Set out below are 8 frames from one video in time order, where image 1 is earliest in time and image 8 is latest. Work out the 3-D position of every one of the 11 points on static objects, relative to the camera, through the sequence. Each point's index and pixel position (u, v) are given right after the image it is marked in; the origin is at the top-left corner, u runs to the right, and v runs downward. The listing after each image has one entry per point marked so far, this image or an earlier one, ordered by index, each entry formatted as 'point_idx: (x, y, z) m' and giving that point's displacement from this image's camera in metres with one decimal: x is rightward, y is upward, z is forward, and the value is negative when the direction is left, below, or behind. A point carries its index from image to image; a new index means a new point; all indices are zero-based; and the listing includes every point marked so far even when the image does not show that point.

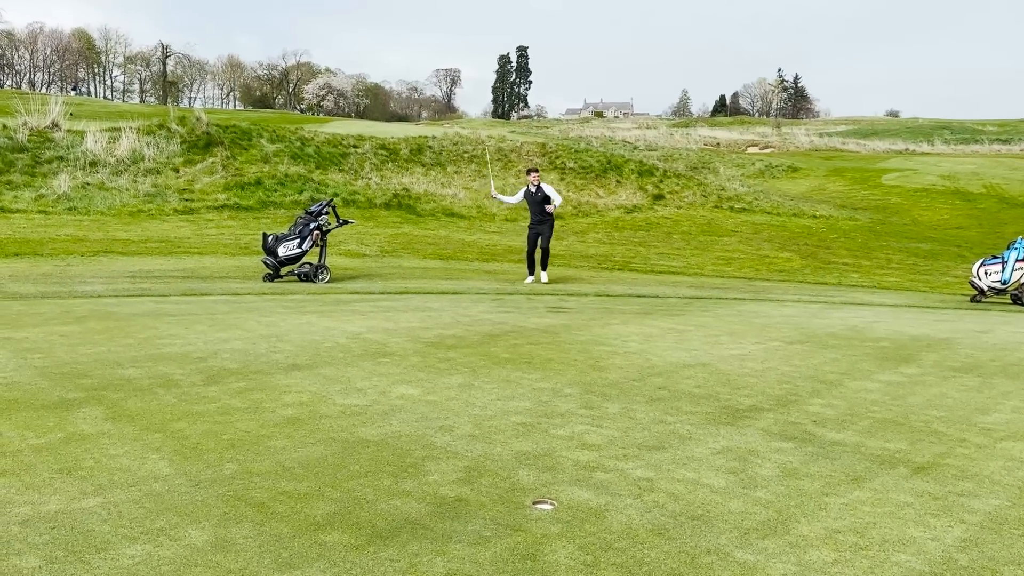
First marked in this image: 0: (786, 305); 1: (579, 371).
0: (+3.6, -0.2, +10.9) m
1: (+0.5, -0.6, +6.5) m
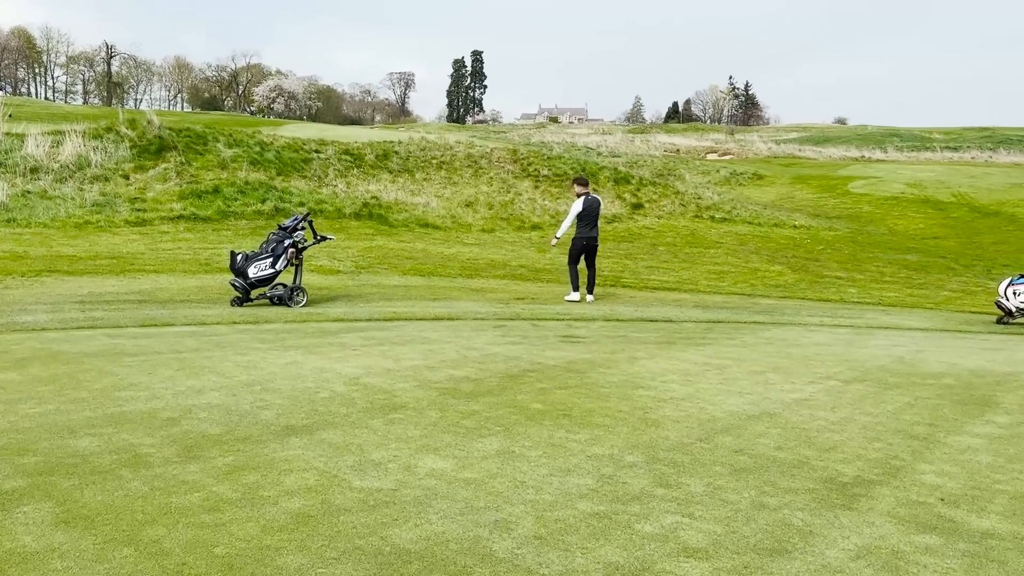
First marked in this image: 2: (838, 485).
0: (+3.6, -0.5, +10.0) m
1: (+0.8, -0.9, +5.4) m
2: (+1.8, -1.1, +4.5) m
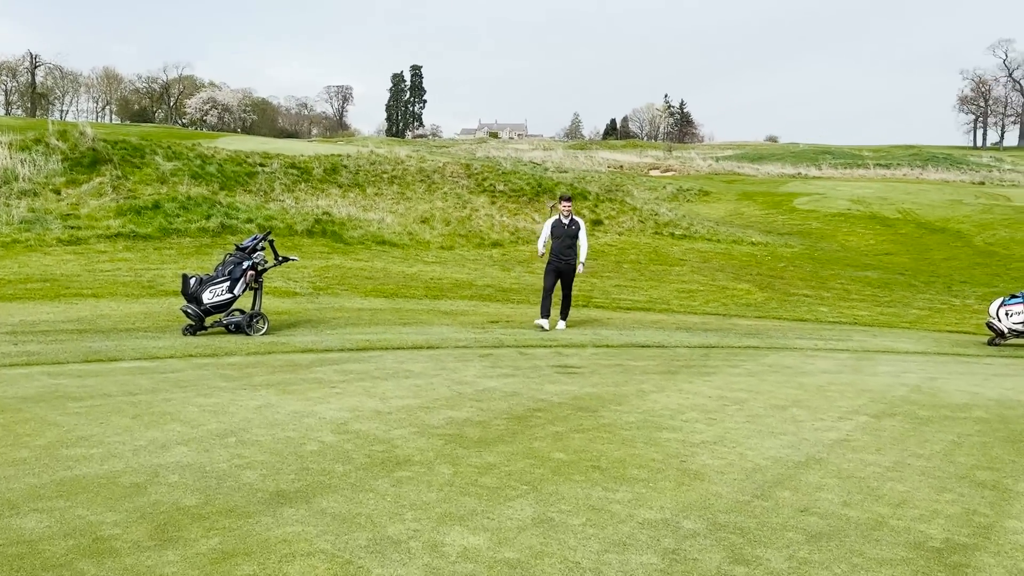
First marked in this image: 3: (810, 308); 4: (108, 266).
0: (+3.4, -0.8, +9.5) m
1: (+0.9, -1.1, +4.8) m
2: (+2.0, -1.2, +3.9) m
3: (+5.8, -0.4, +16.3) m
4: (-7.1, +0.4, +14.6) m
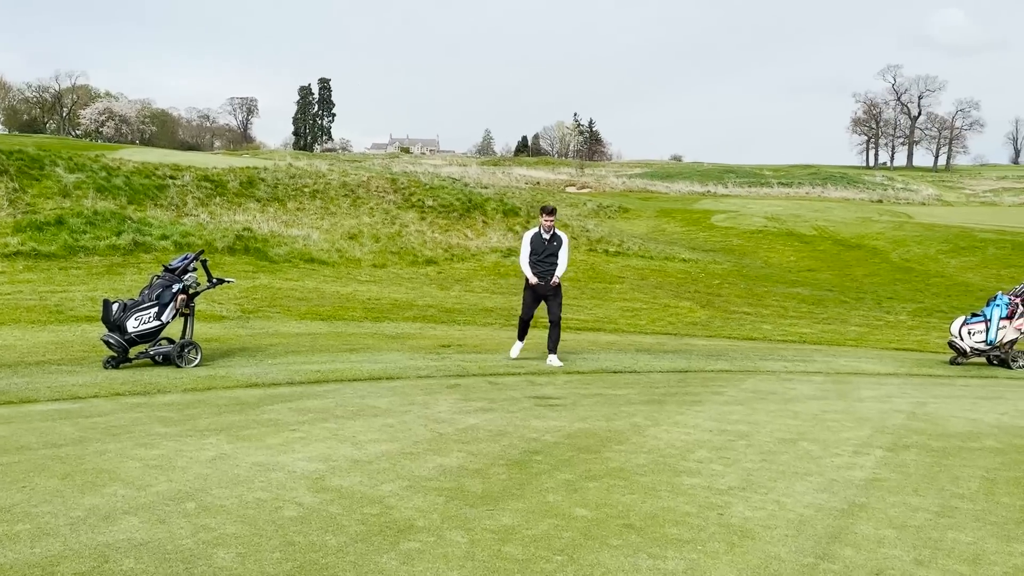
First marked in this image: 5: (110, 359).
0: (+3.0, -1.0, +9.2) m
1: (+1.1, -1.3, +4.1) m
2: (+2.2, -1.4, +3.4) m
3: (+4.7, -0.7, +16.2) m
4: (-7.9, 0.0, +13.1) m
5: (-4.2, -0.7, +8.6) m
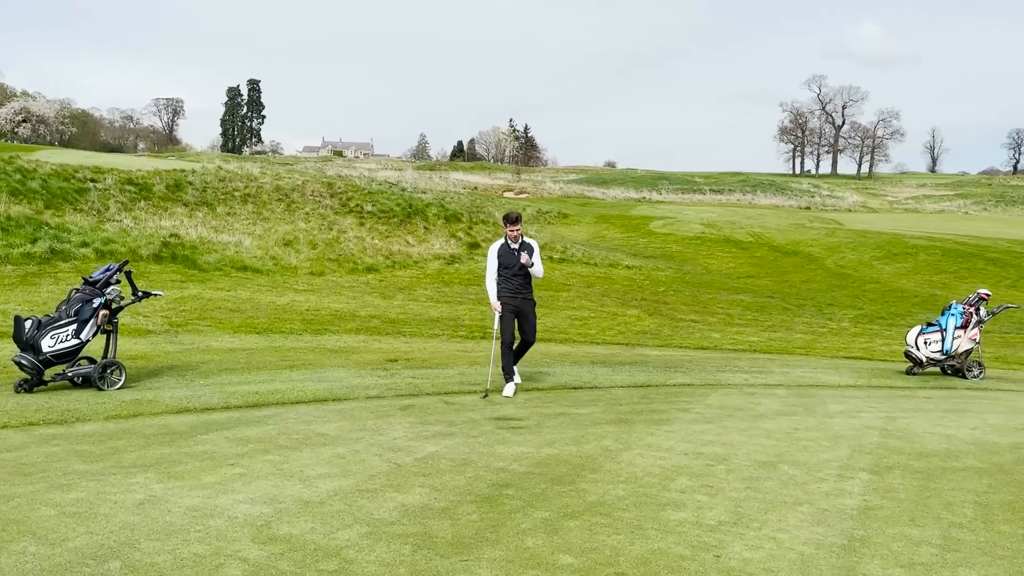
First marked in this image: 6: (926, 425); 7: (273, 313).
0: (+2.5, -1.1, +8.9) m
1: (+1.0, -1.4, +3.7) m
2: (+2.2, -1.5, +3.1) m
3: (+3.7, -0.9, +16.0) m
4: (-8.7, -0.2, +11.9) m
5: (-4.6, -0.9, +7.8) m
6: (+3.7, -1.2, +7.4) m
7: (-4.0, -0.4, +13.9) m
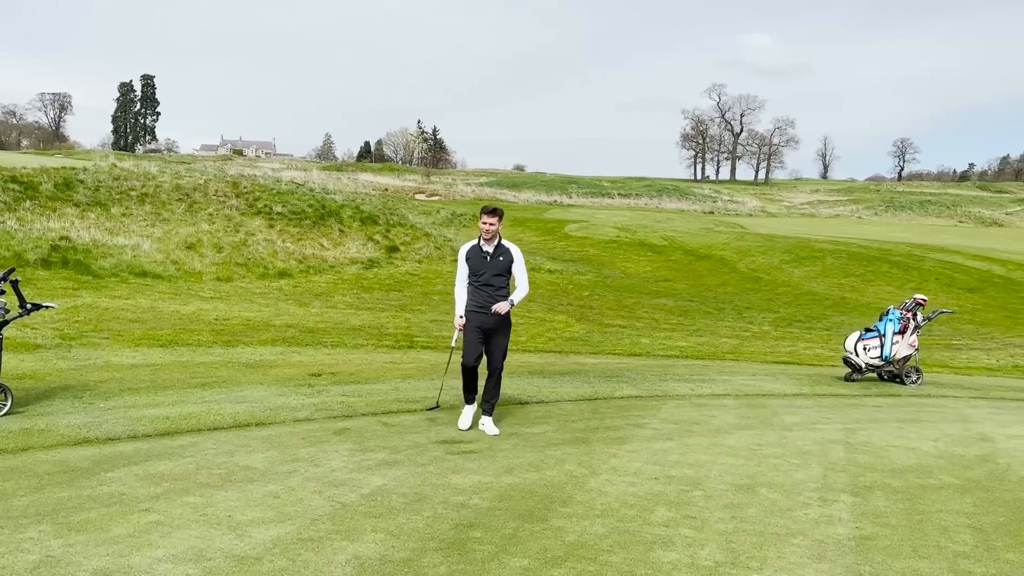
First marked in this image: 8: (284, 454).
0: (+1.9, -1.2, +8.5) m
1: (+1.0, -1.4, +3.2) m
2: (+2.2, -1.5, +2.8) m
3: (+2.3, -1.0, +15.7) m
4: (-9.6, -0.3, +10.3) m
5: (-5.0, -1.0, +6.7) m
6: (+3.2, -1.3, +7.2) m
7: (-5.1, -0.5, +12.8) m
8: (-1.7, -1.2, +6.0) m
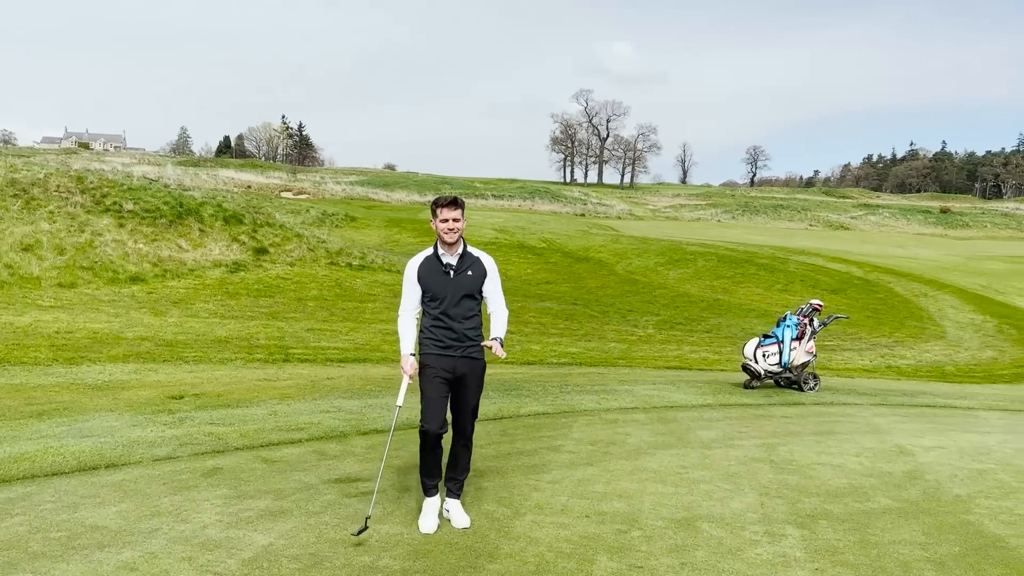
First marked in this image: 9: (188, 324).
0: (+1.0, -1.3, +8.0) m
1: (+0.8, -1.5, +2.6) m
2: (+2.1, -1.6, +2.3) m
3: (+0.2, -1.1, +15.1) m
4: (-10.7, -0.5, +8.0) m
5: (-5.6, -1.1, +5.1) m
6: (+2.4, -1.4, +6.9) m
7: (-6.7, -0.7, +11.1) m
8: (-2.2, -1.3, +5.0) m
9: (-5.4, -0.6, +13.9) m
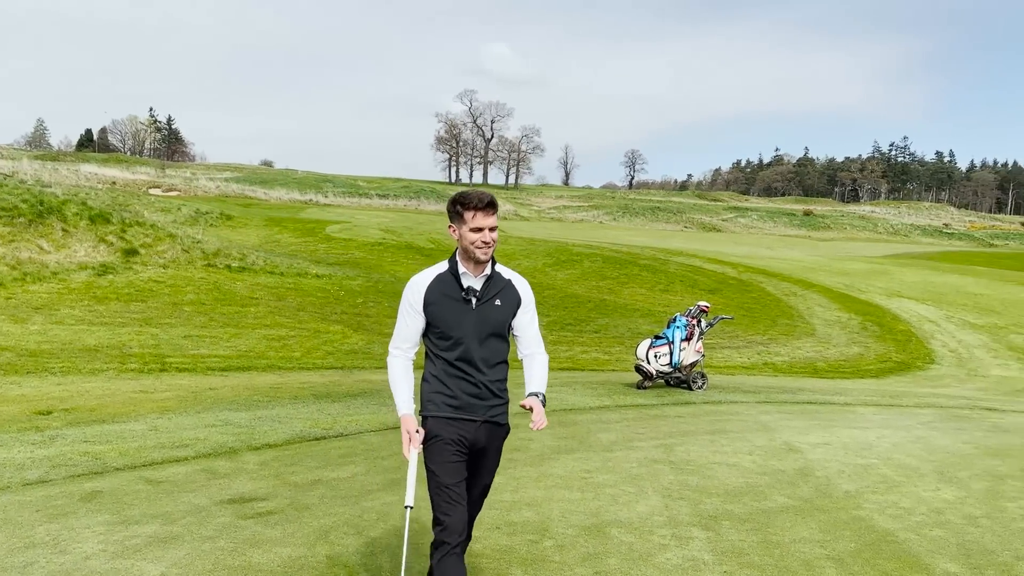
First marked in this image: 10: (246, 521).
0: (0.0, -1.3, +7.9) m
1: (+0.6, -1.6, +2.6) m
2: (+1.9, -1.6, +2.5) m
3: (-1.8, -1.1, +14.9) m
4: (-11.6, -0.6, +6.3) m
5: (-6.1, -1.2, +4.2) m
6: (+1.6, -1.4, +7.0) m
7: (-8.0, -0.8, +10.0) m
8: (-2.7, -1.4, +4.5) m
9: (-7.1, -0.7, +12.9) m
10: (-1.6, -1.4, +4.9) m
